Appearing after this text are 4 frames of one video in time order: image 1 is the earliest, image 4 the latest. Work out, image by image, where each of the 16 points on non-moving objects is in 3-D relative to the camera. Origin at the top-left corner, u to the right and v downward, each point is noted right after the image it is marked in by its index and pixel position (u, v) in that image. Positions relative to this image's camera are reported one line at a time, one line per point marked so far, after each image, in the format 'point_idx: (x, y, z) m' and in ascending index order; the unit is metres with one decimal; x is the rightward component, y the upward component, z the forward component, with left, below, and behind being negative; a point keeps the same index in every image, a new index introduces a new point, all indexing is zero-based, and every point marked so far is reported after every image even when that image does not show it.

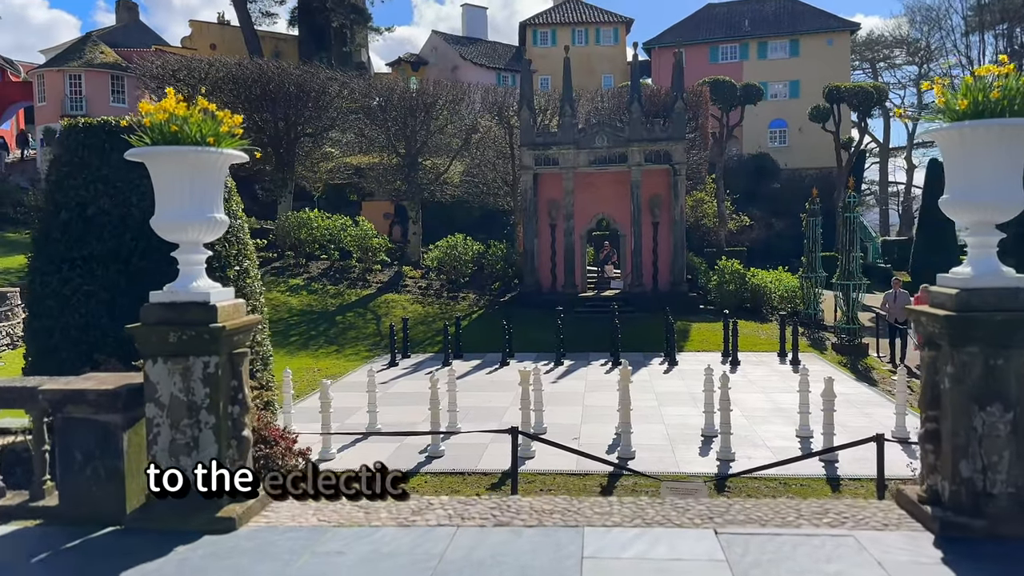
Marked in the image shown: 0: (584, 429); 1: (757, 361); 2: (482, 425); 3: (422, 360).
0: (+1.1, -2.1, +12.1) m
1: (+5.5, -1.6, +18.1) m
2: (-0.5, -2.1, +12.6) m
3: (-2.1, -1.7, +18.9) m
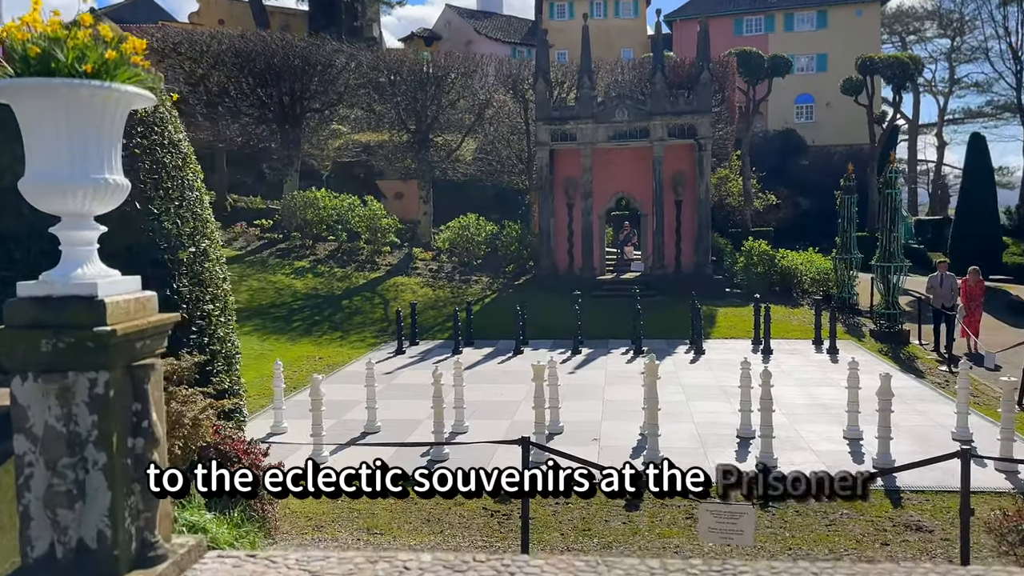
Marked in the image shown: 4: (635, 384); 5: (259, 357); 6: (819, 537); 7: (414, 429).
0: (+1.3, -1.9, +10.9) m
1: (+5.8, -1.3, +16.7) m
2: (-0.3, -1.9, +11.4) m
3: (-1.8, -1.3, +17.8) m
4: (+2.1, -1.6, +13.4) m
5: (-5.2, -1.4, +16.4) m
6: (+2.8, -2.3, +7.4) m
7: (-1.4, -2.0, +11.3) m
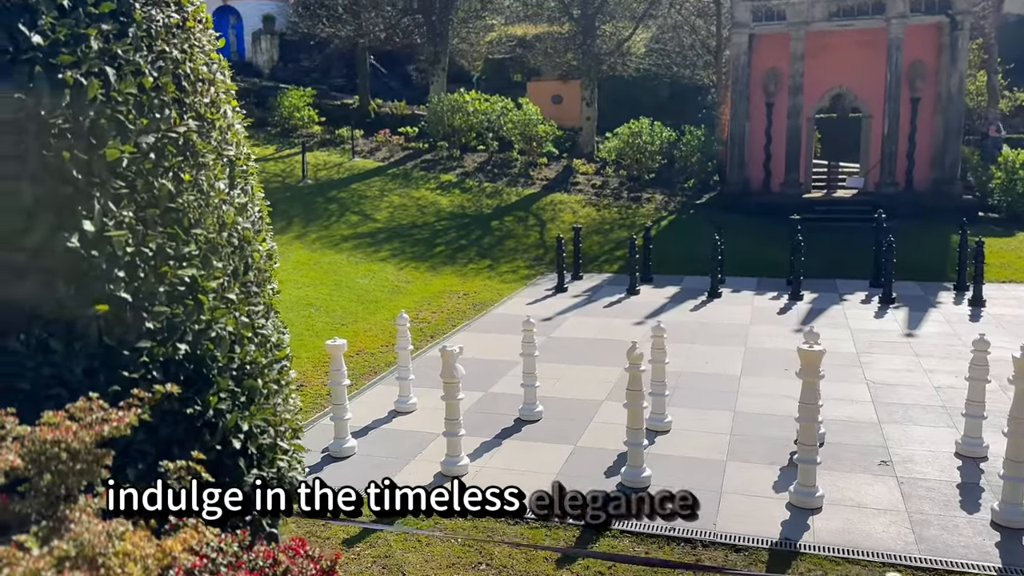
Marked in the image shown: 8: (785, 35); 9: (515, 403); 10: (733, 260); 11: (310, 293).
0: (+3.3, -1.3, +7.0) m
1: (+8.8, -0.2, +11.8) m
2: (+1.8, -1.2, +7.7) m
3: (+1.6, +0.1, +14.2) m
4: (+4.6, -0.8, +9.3) m
5: (-2.0, -0.1, +13.5) m
6: (+4.2, -2.1, +3.3) m
7: (+0.8, -1.3, +7.8) m
8: (+6.5, +6.1, +19.3) m
9: (0.0, -1.2, +8.3) m
10: (+4.2, +0.5, +15.1) m
11: (-3.3, -0.1, +12.9) m
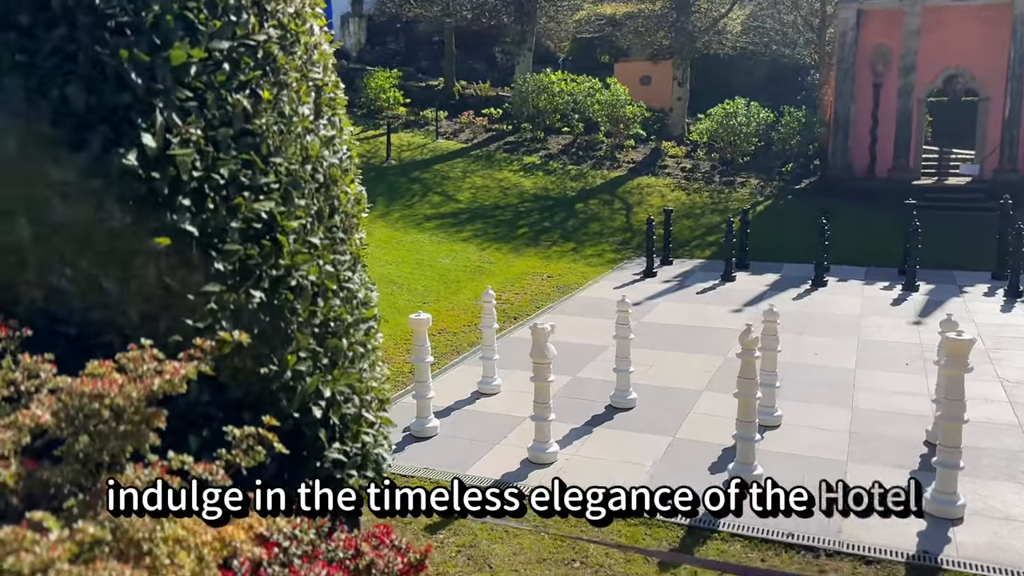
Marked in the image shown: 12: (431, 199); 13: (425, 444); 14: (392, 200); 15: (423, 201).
0: (+4.1, -1.2, +6.2) m
1: (+10.0, -0.2, +10.4) m
2: (+2.7, -1.0, +7.0) m
3: (+3.0, +0.3, +13.5) m
4: (+5.5, -0.7, +8.3) m
5: (-0.6, +0.3, +13.1) m
6: (+4.6, -2.1, +2.4) m
7: (+1.6, -1.1, +7.2) m
8: (+8.6, +6.3, +18.0) m
9: (+0.9, -1.0, +7.7) m
10: (+5.7, +0.7, +14.1) m
11: (-1.9, +0.3, +12.7) m
12: (-1.8, +2.0, +18.2) m
13: (-0.7, -1.3, +6.5) m
14: (-2.7, +2.0, +17.9) m
15: (-2.0, +2.0, +18.0) m
